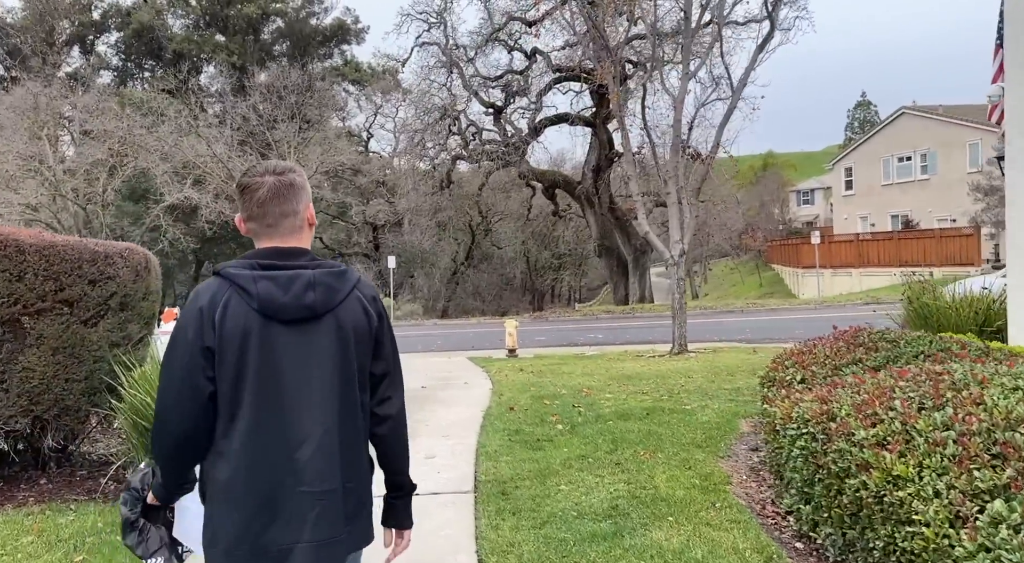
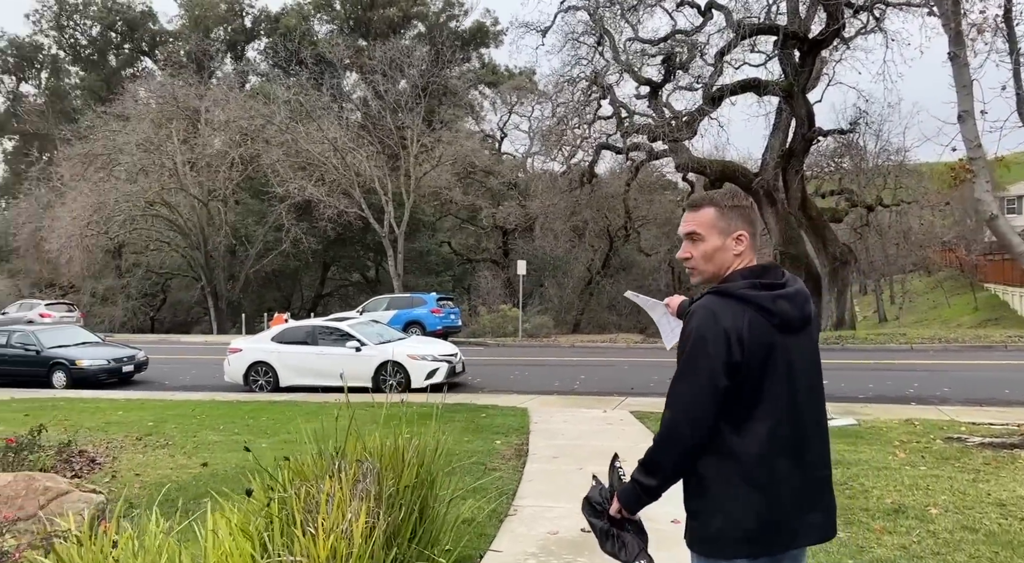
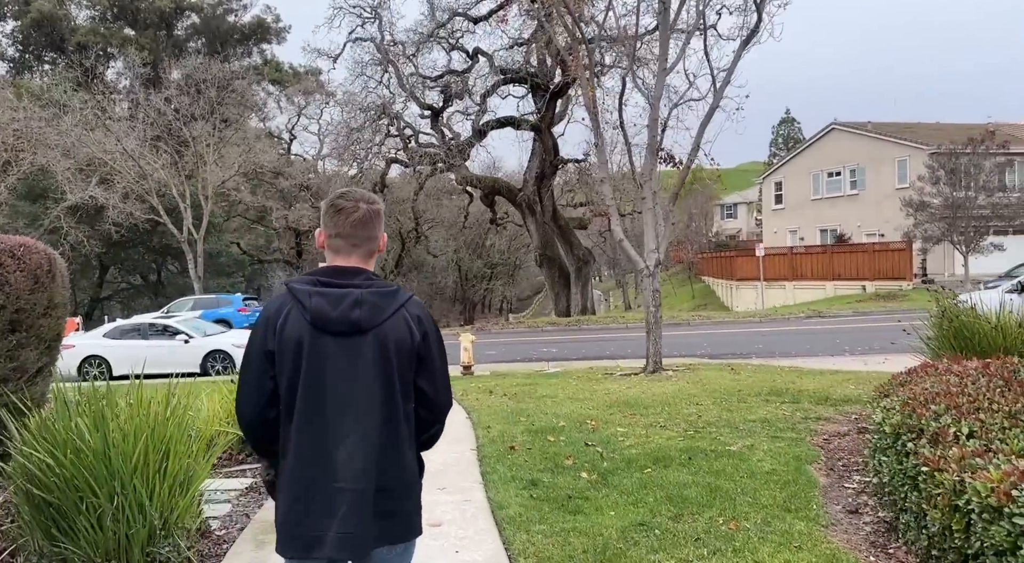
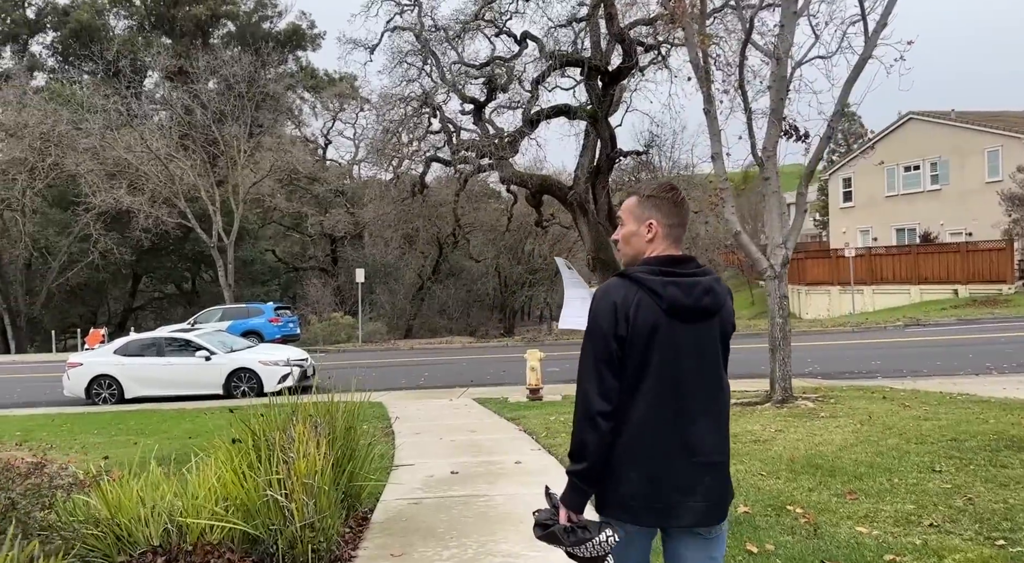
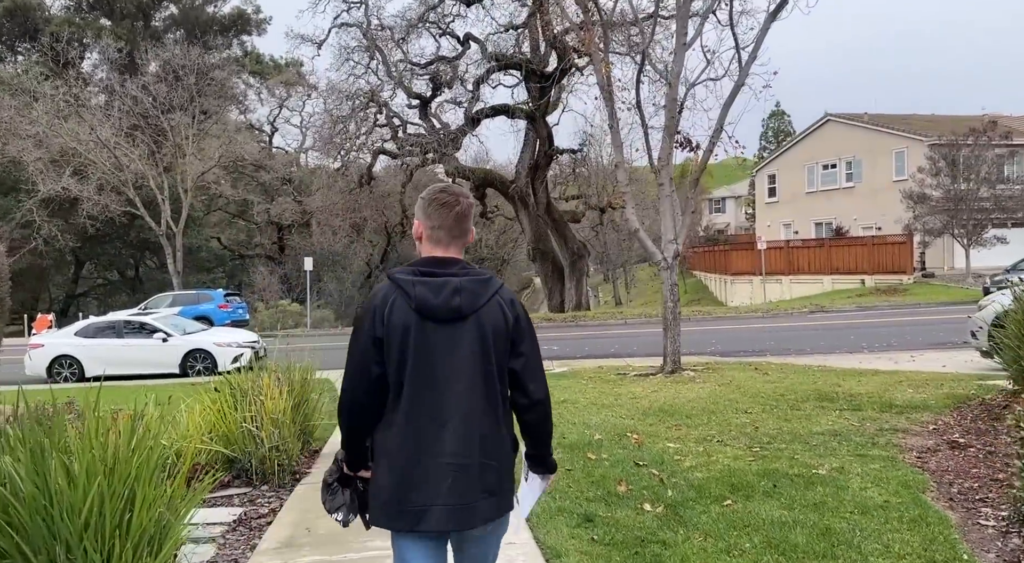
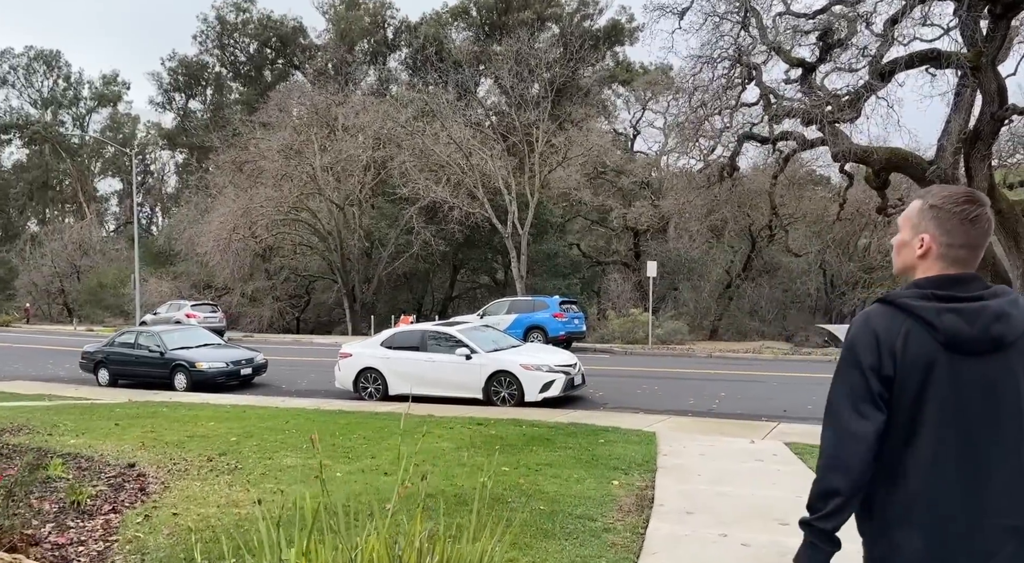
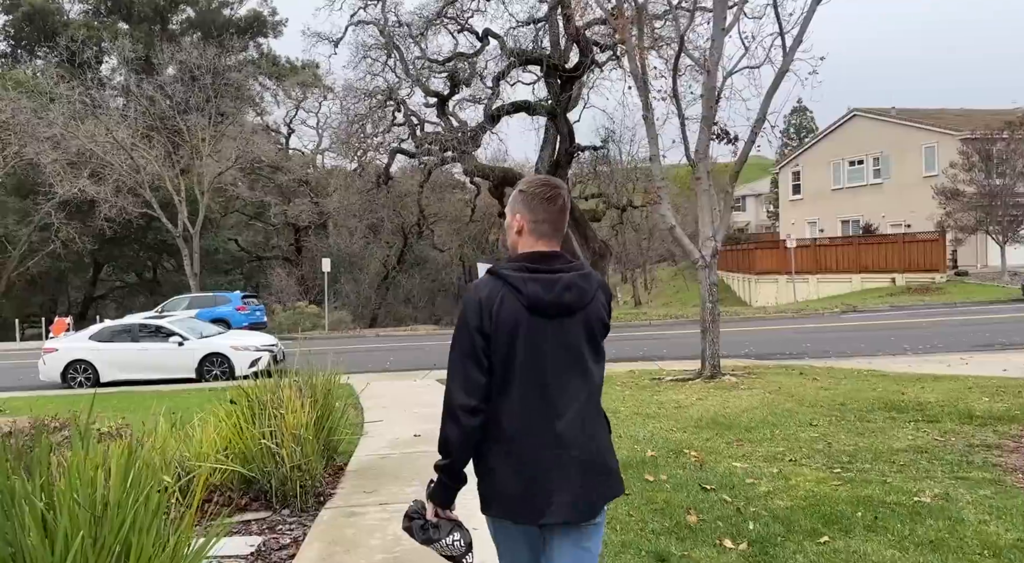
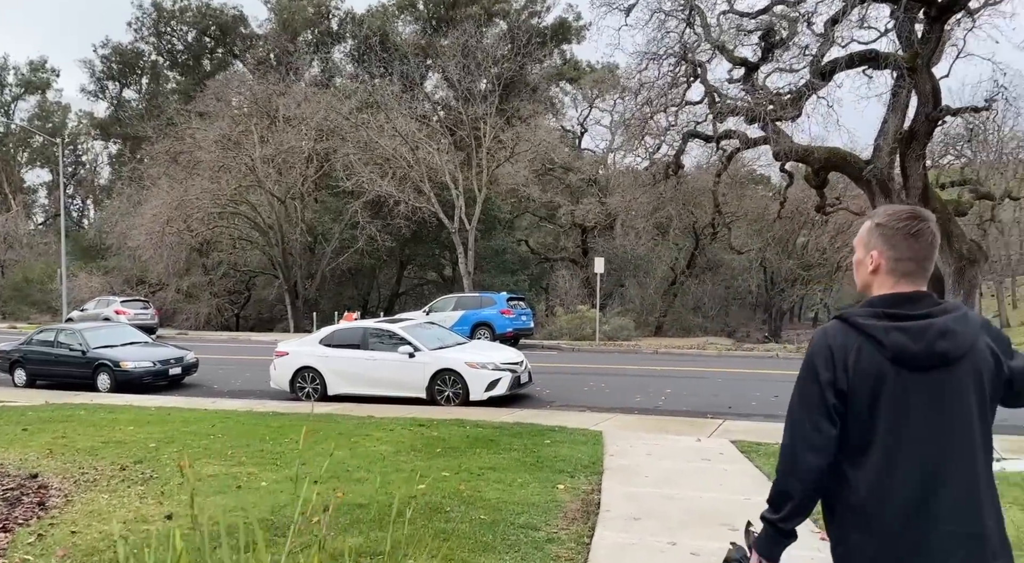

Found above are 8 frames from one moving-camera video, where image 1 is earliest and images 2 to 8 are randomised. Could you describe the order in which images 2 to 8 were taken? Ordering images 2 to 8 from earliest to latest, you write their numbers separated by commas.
3, 5, 7, 4, 2, 6, 8
